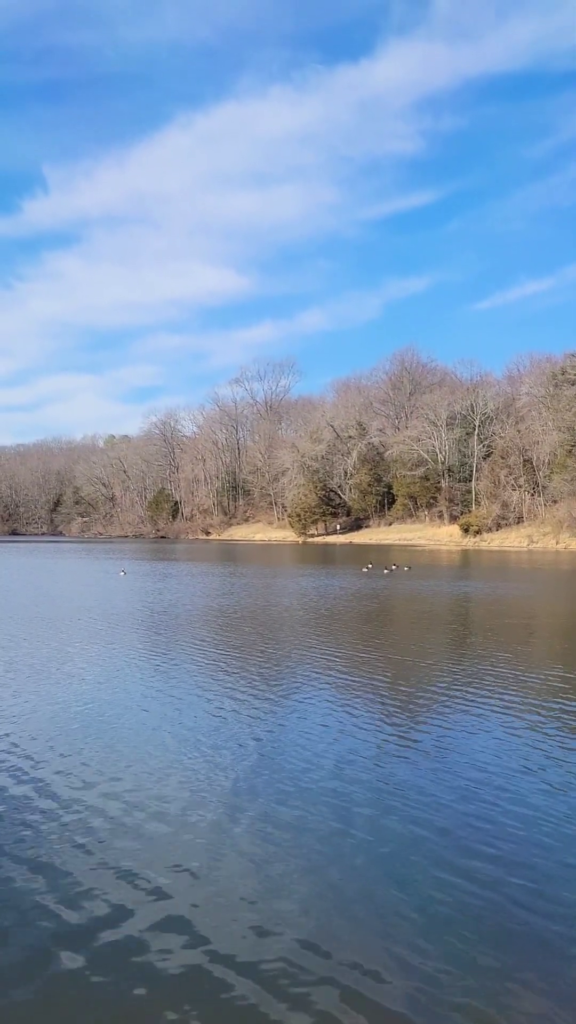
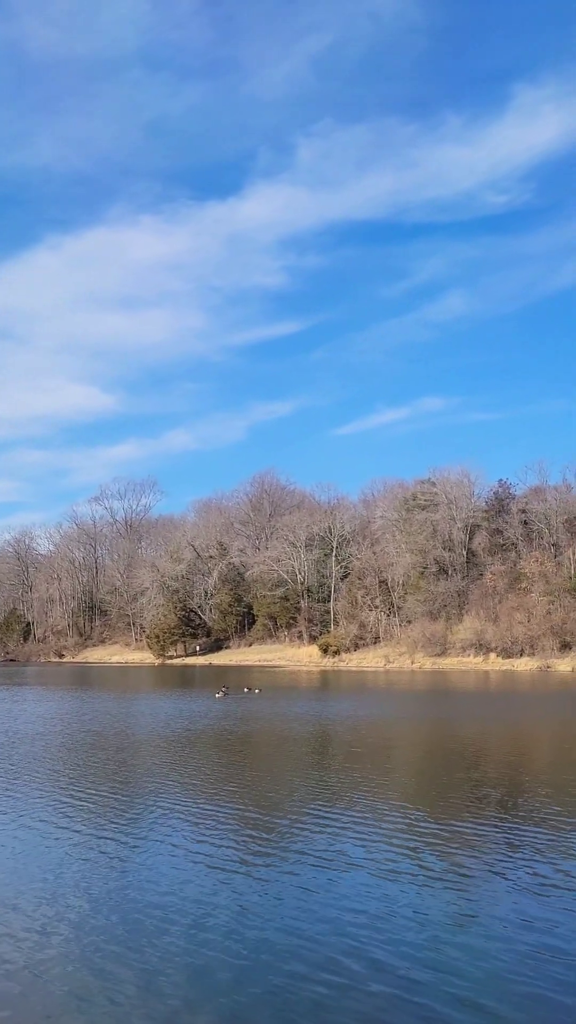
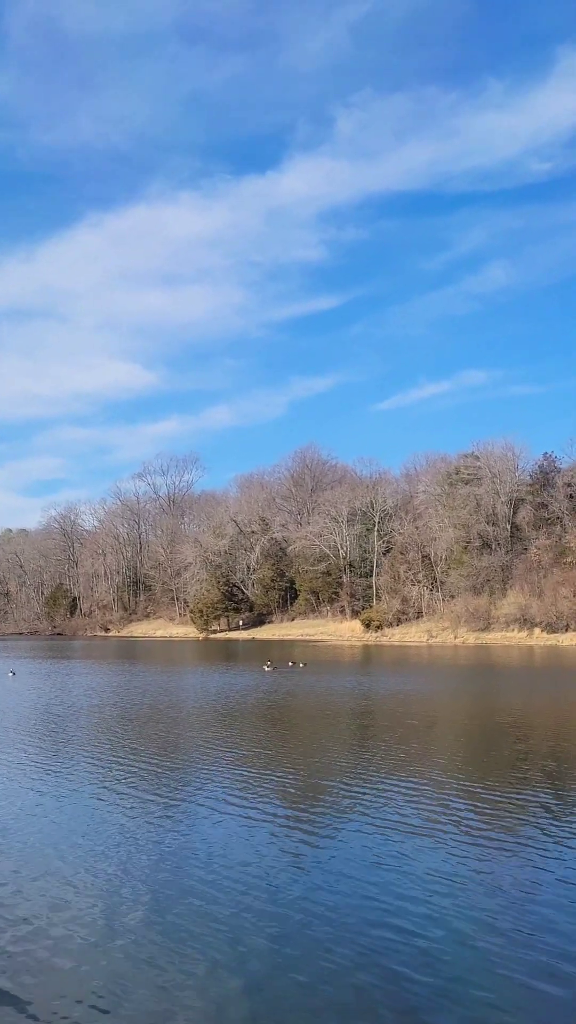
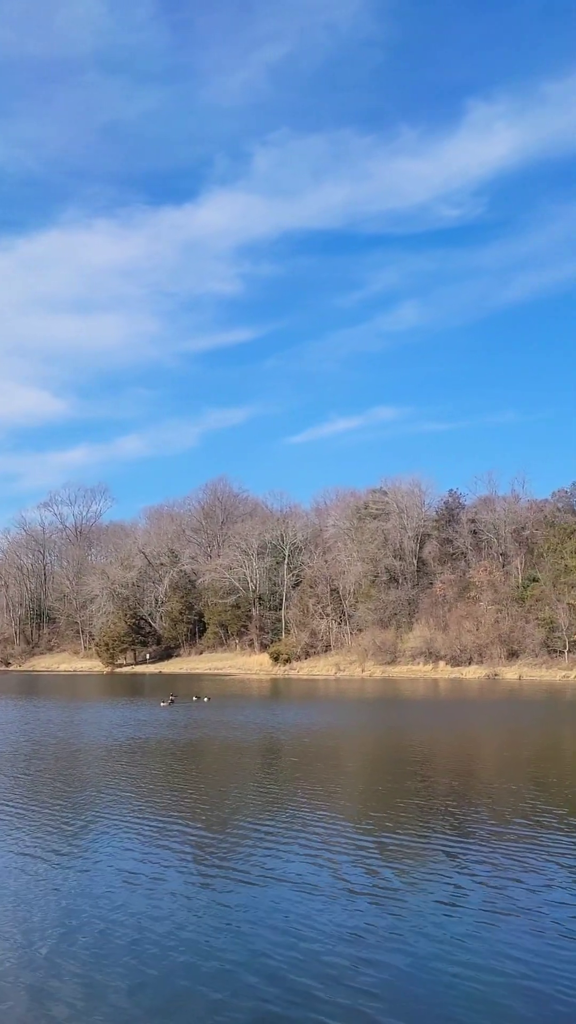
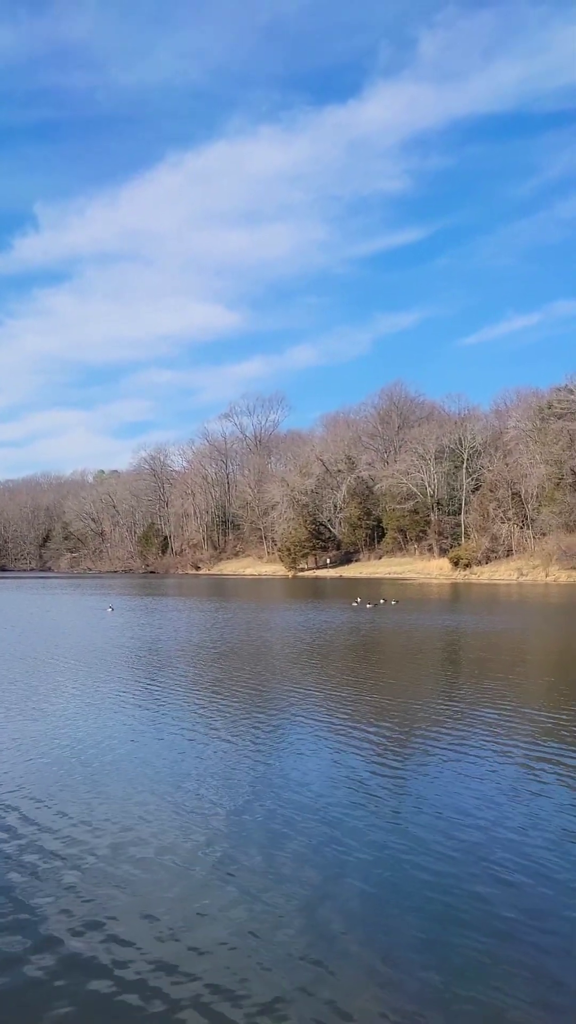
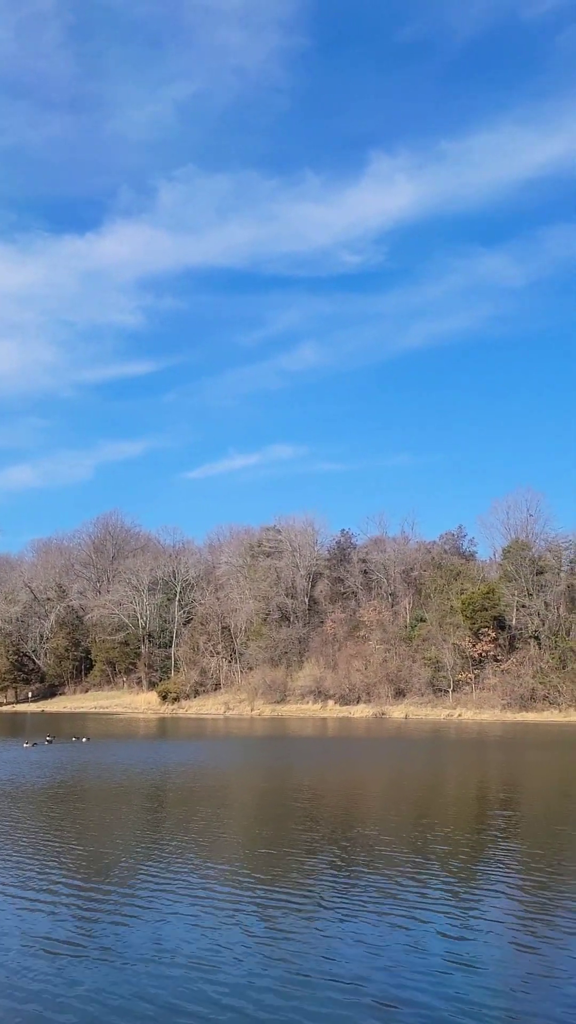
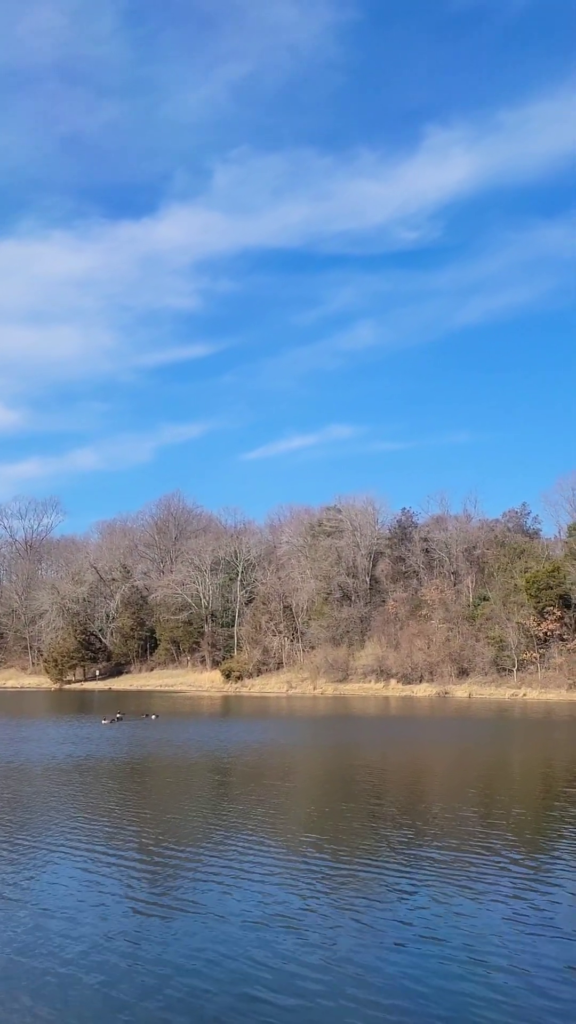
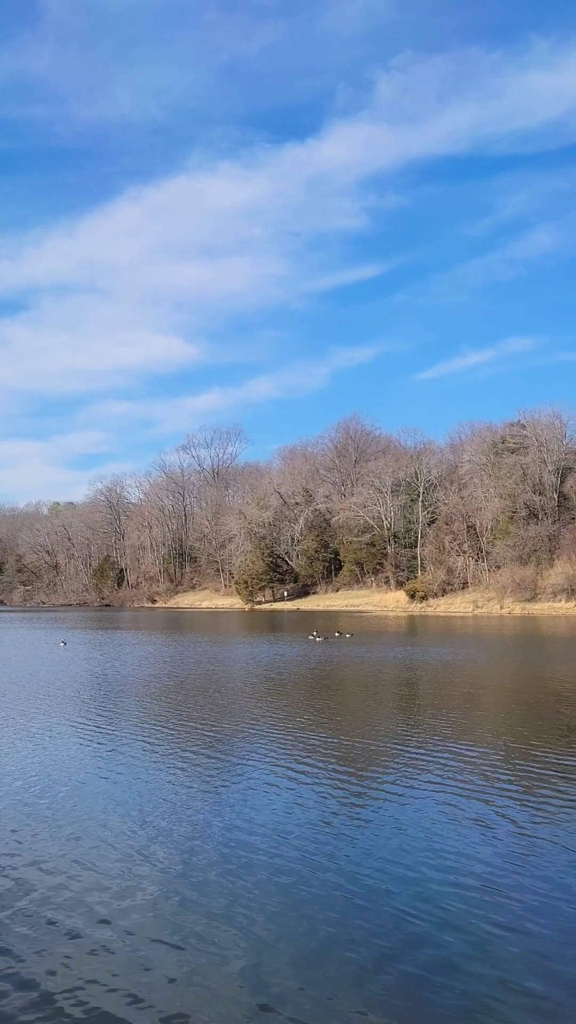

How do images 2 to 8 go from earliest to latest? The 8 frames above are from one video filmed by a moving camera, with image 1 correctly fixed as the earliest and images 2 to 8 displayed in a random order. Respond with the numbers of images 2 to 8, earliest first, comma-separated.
5, 8, 3, 2, 4, 7, 6
